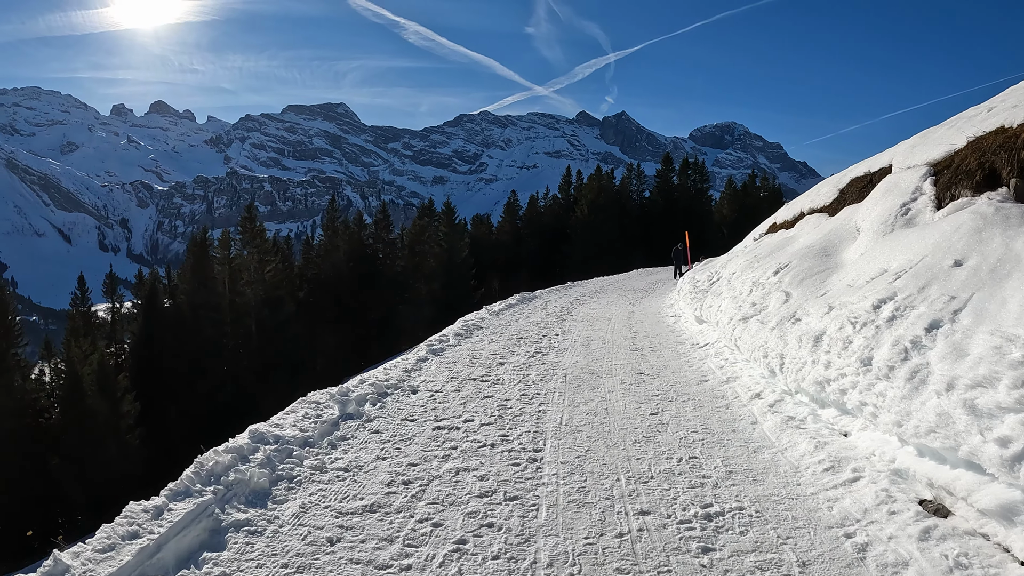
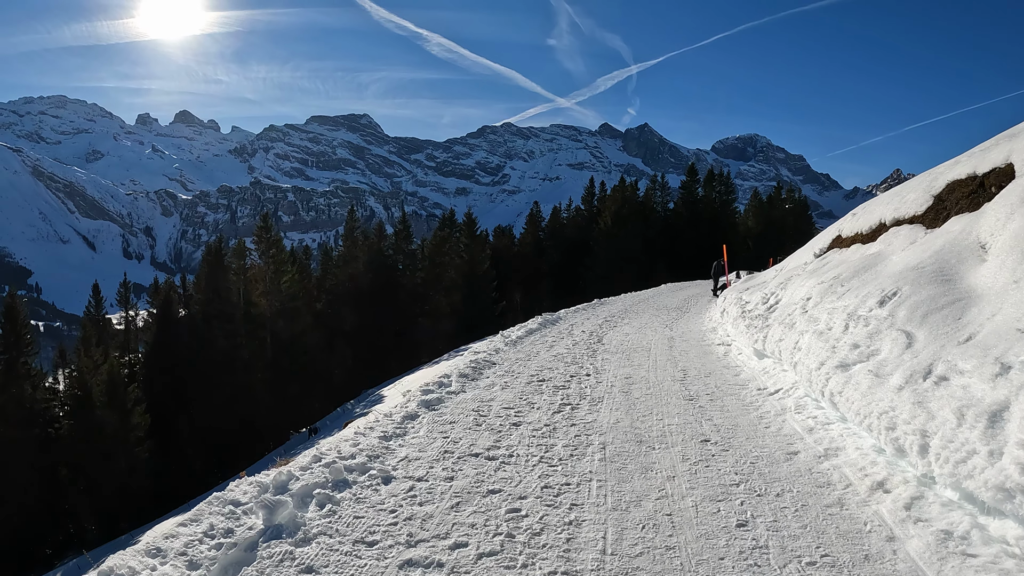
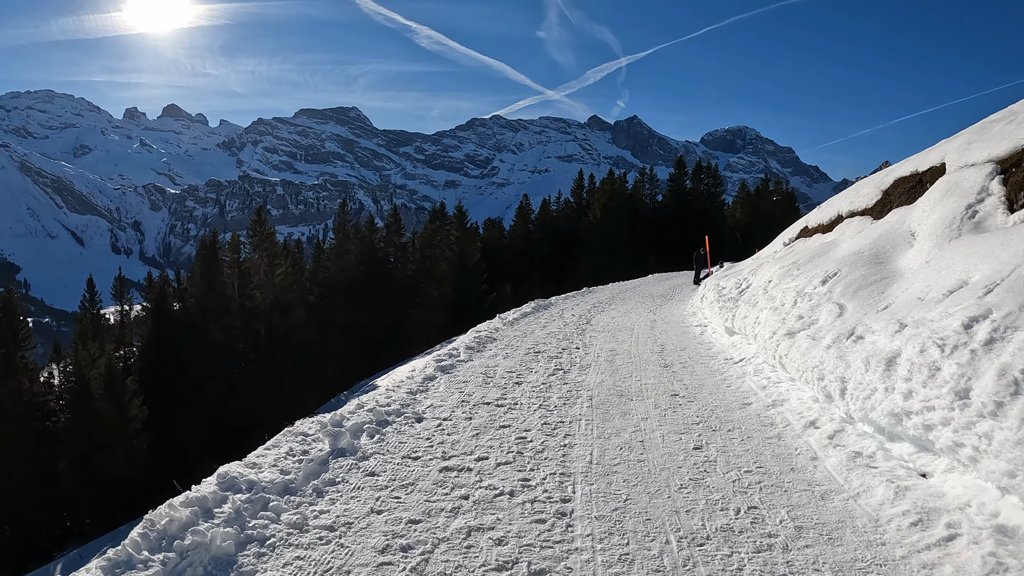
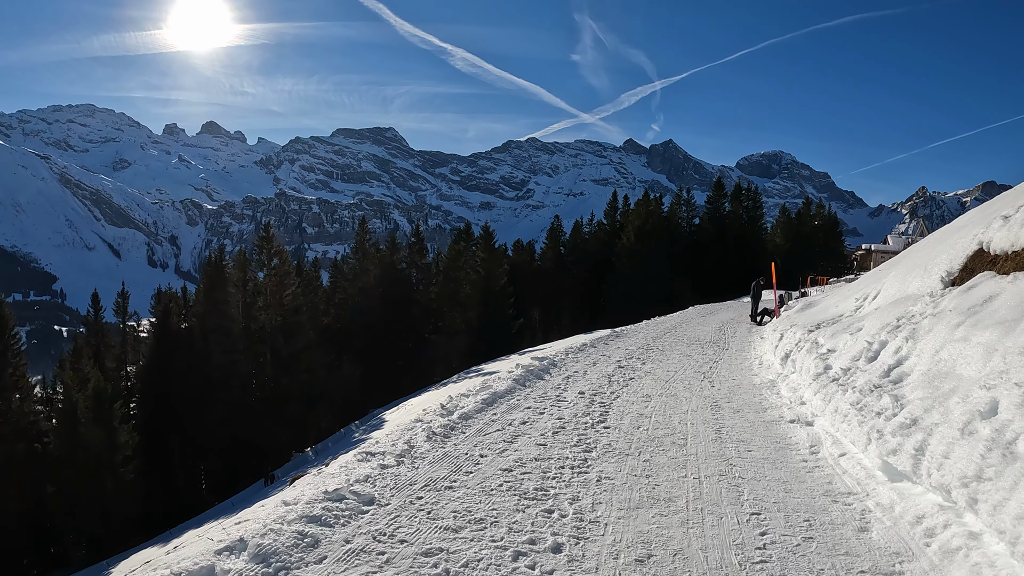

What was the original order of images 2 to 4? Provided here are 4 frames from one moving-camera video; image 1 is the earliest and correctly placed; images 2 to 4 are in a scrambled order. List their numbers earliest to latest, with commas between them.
3, 2, 4
